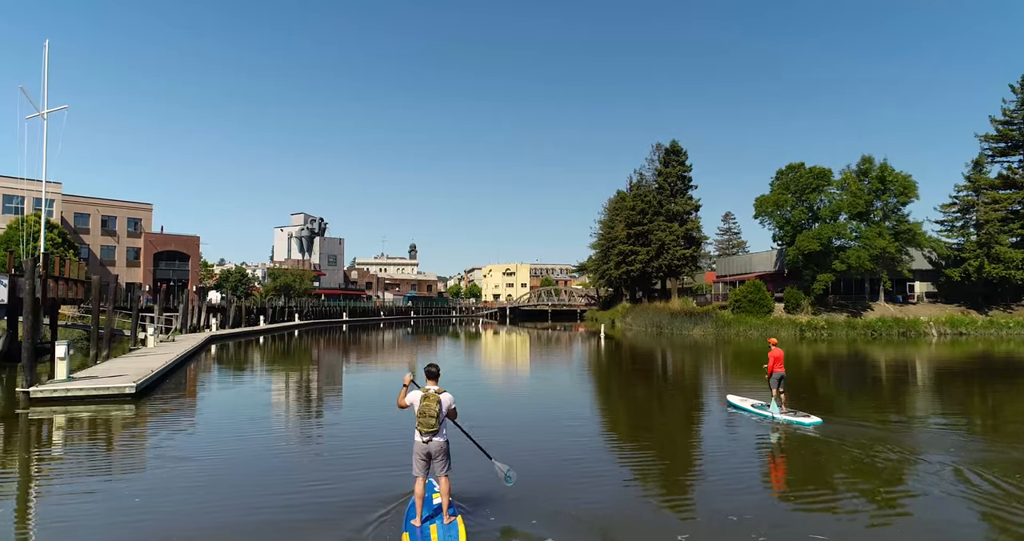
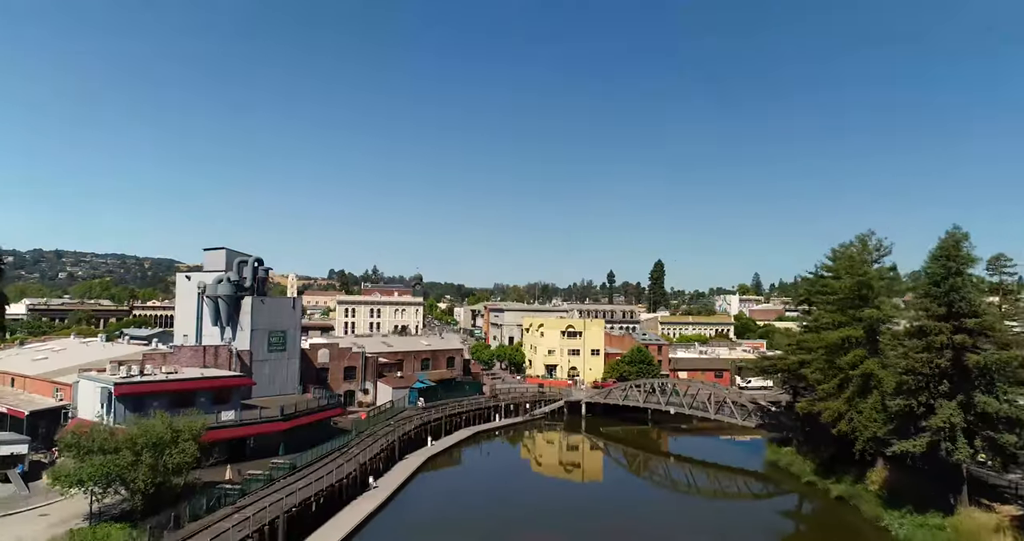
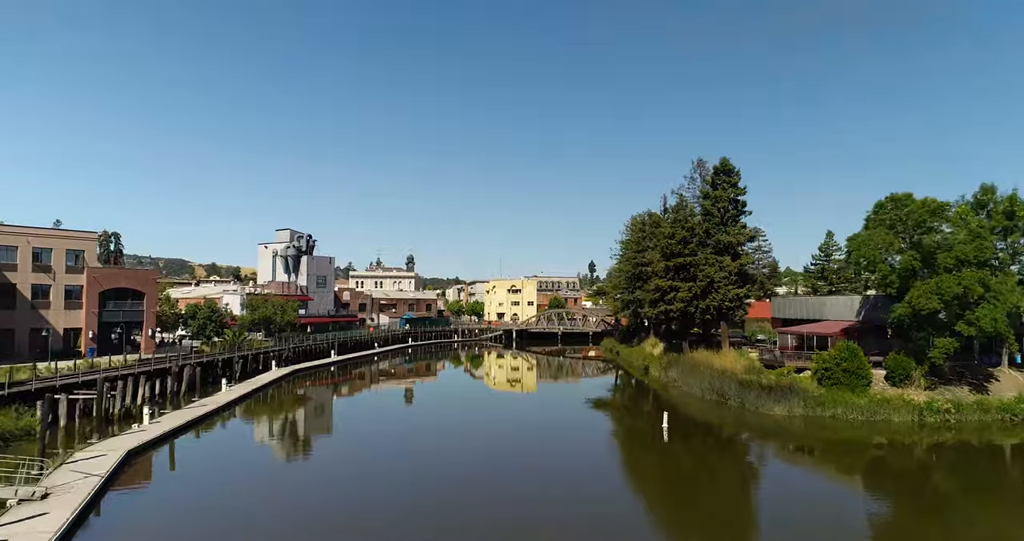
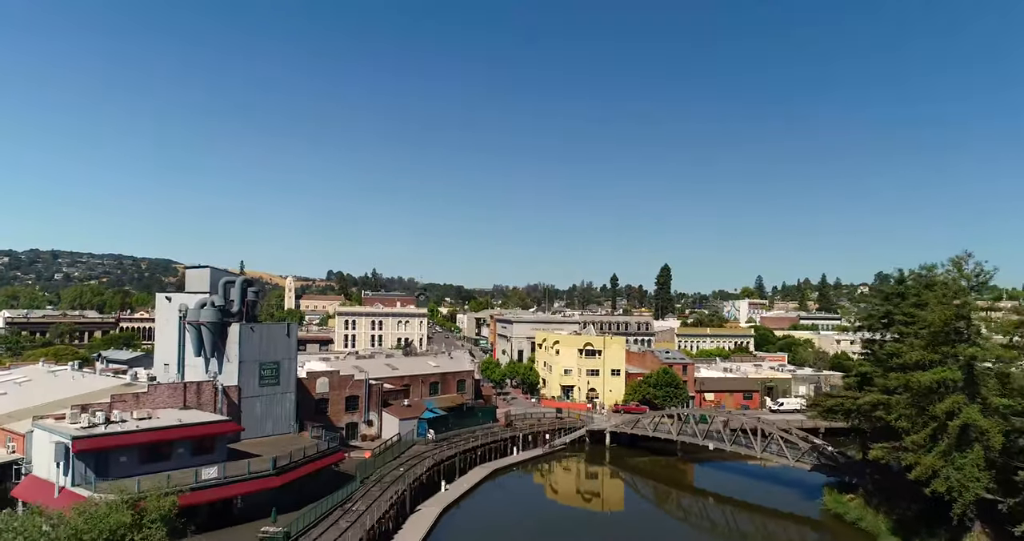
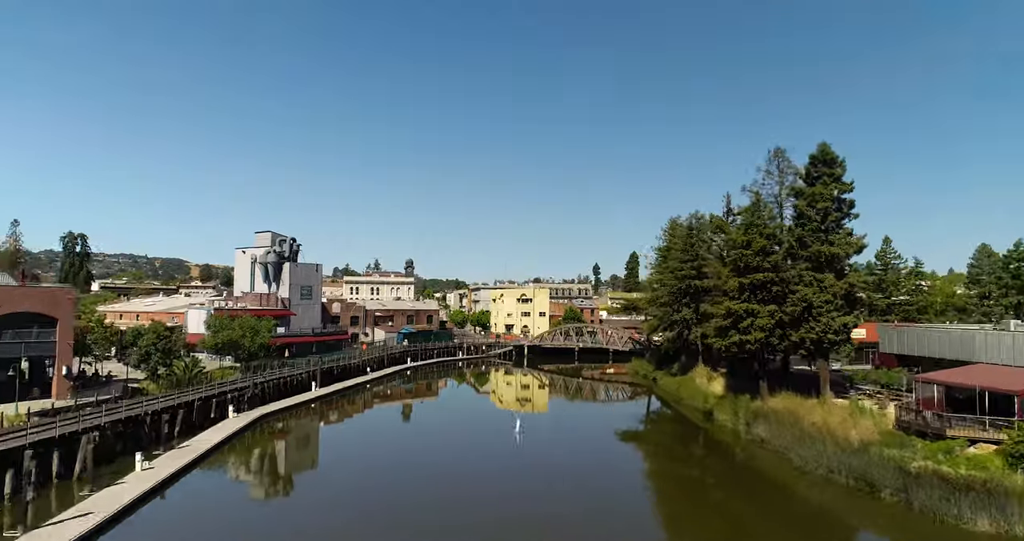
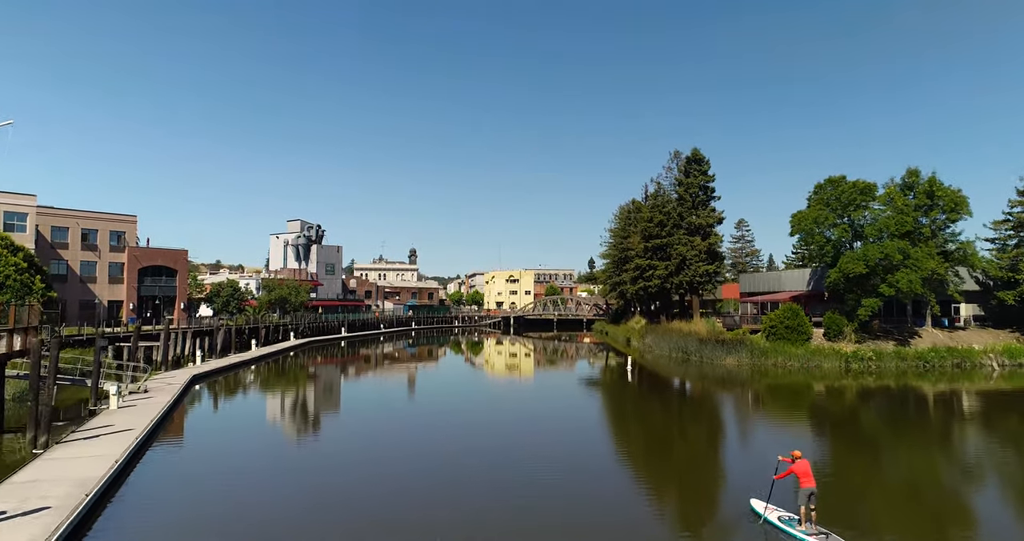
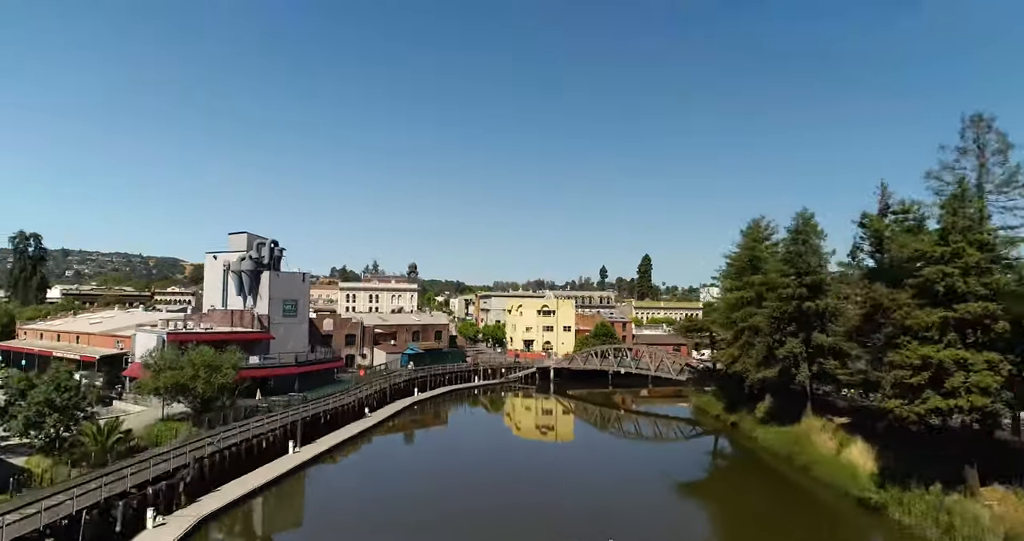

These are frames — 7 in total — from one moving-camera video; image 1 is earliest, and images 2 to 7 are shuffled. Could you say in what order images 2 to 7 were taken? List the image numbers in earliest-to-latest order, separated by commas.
6, 3, 5, 7, 2, 4
